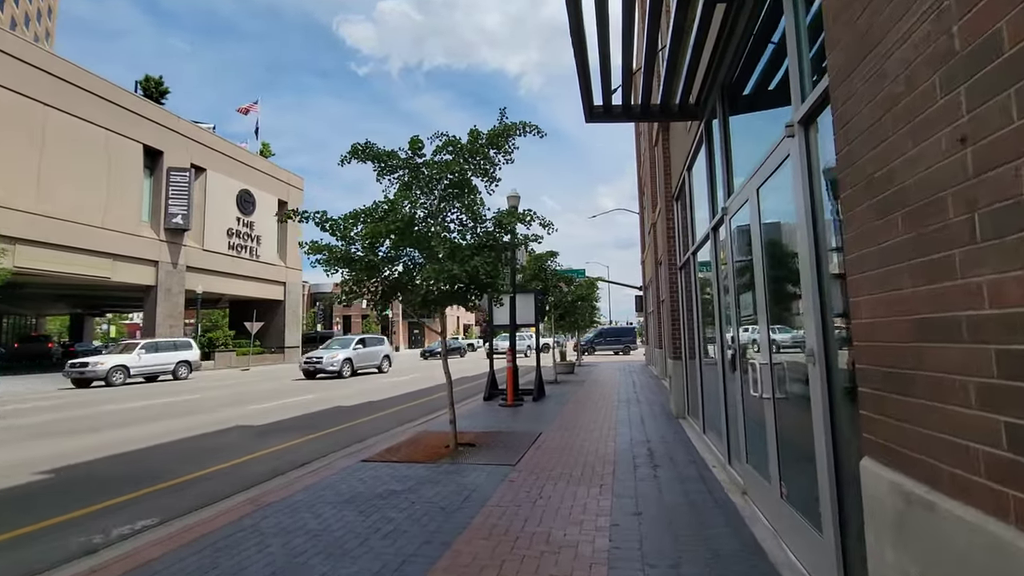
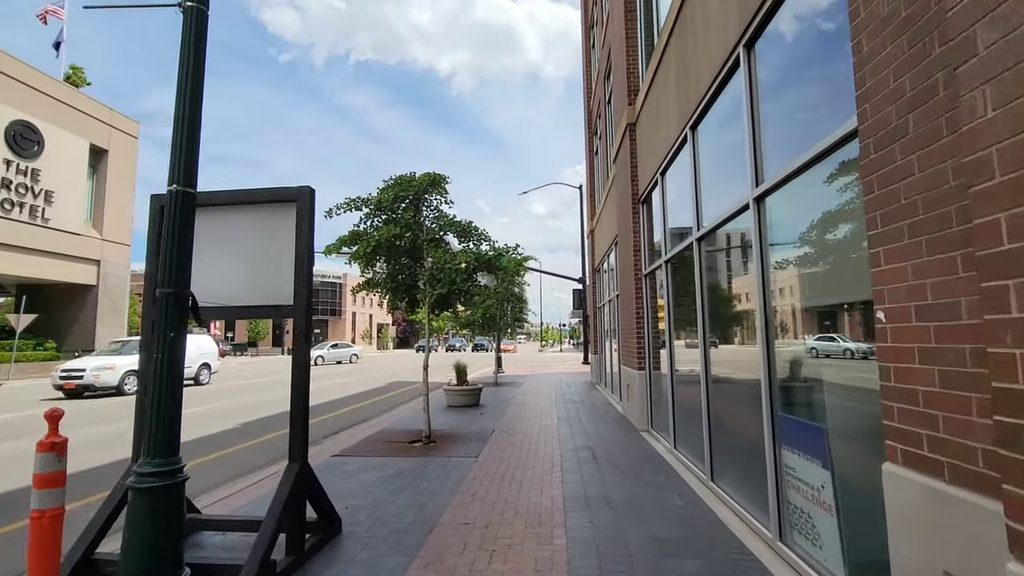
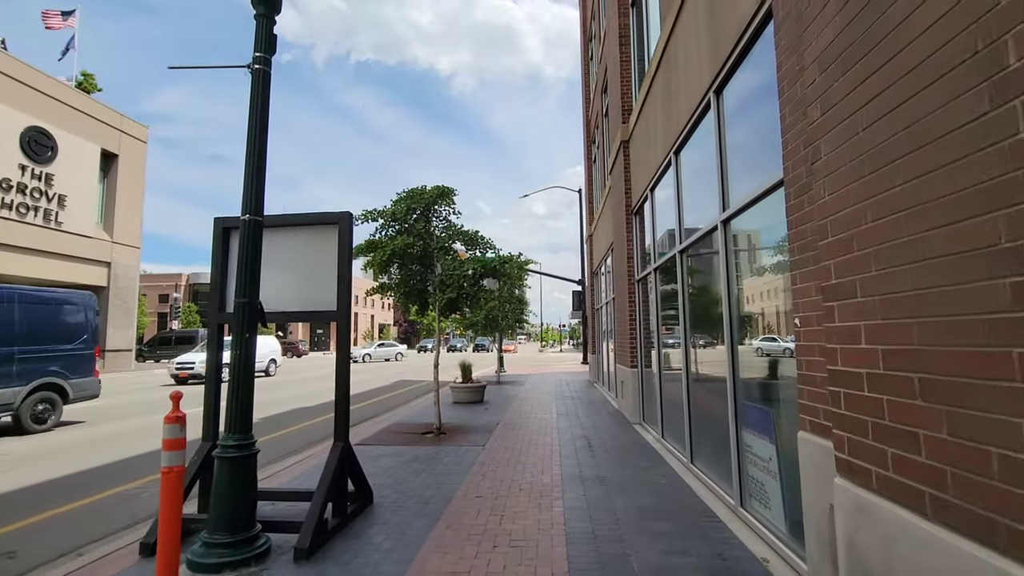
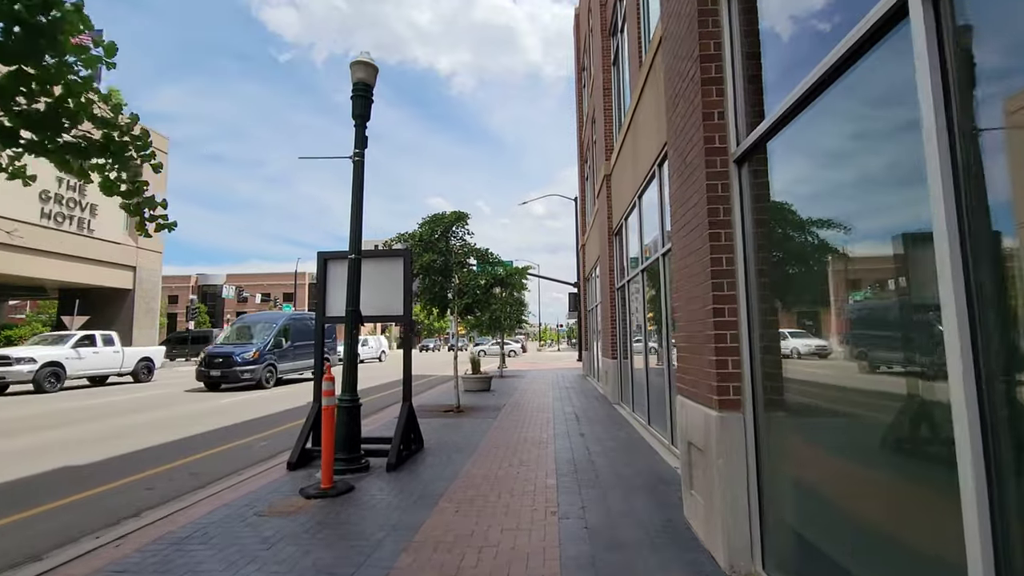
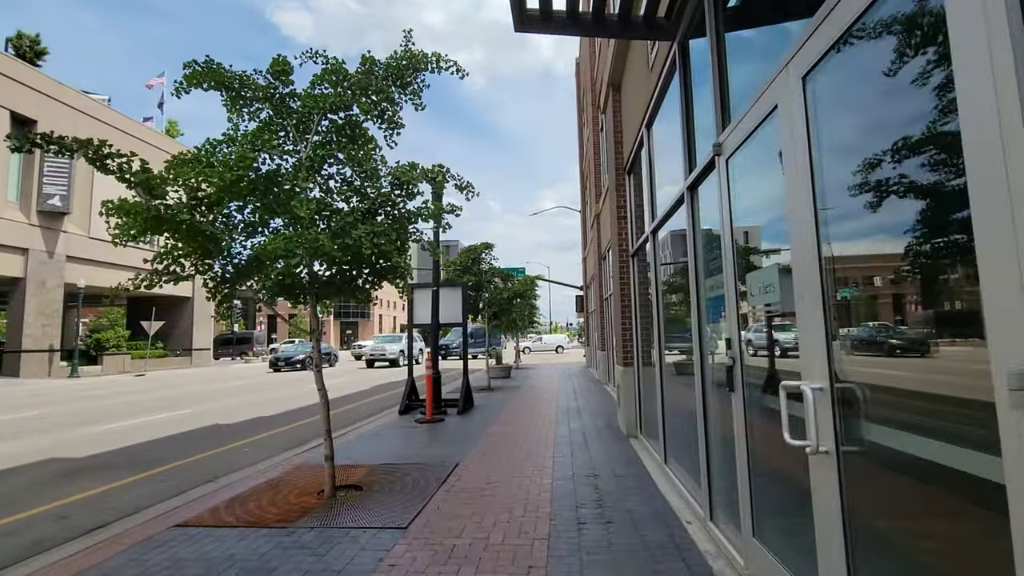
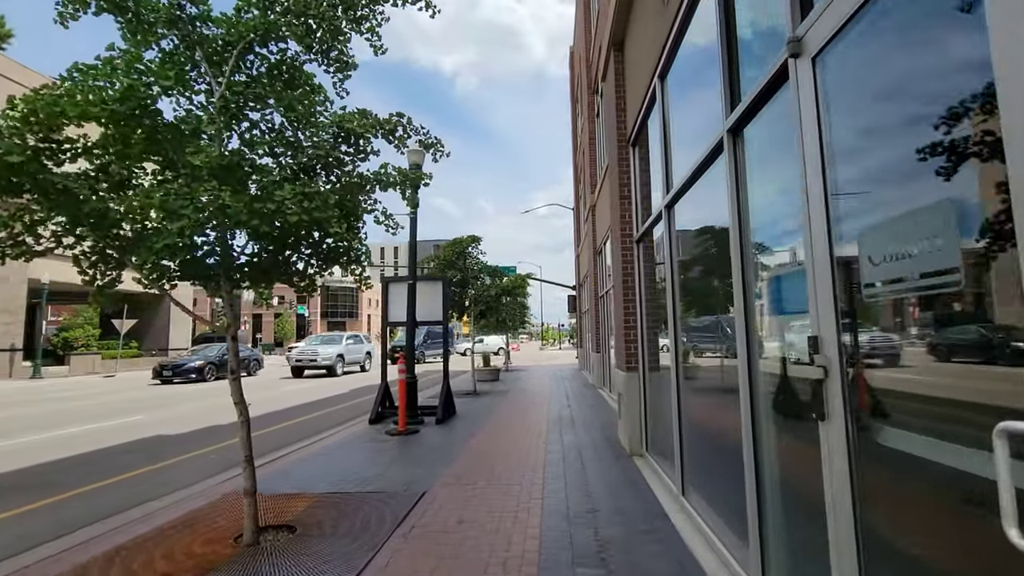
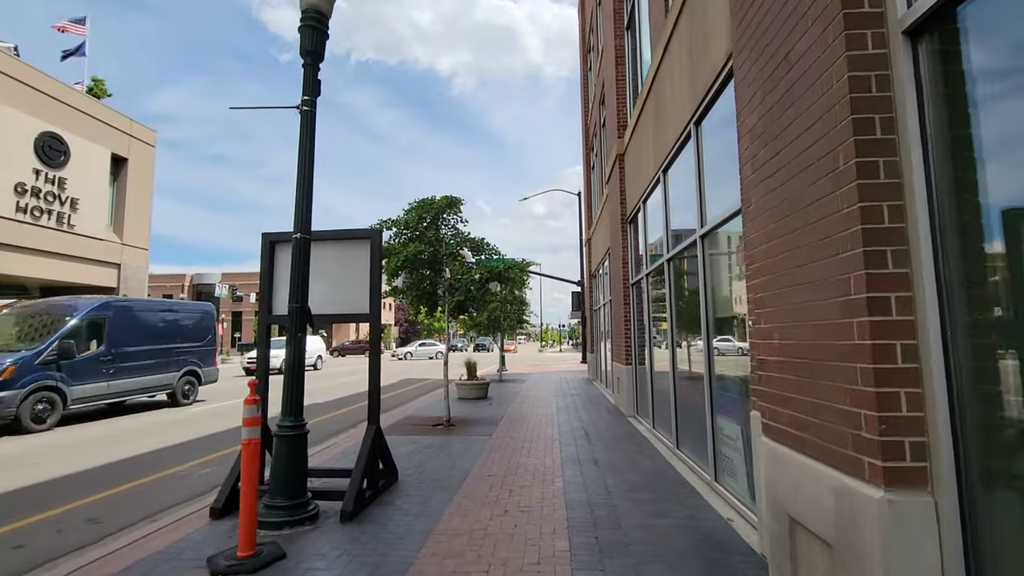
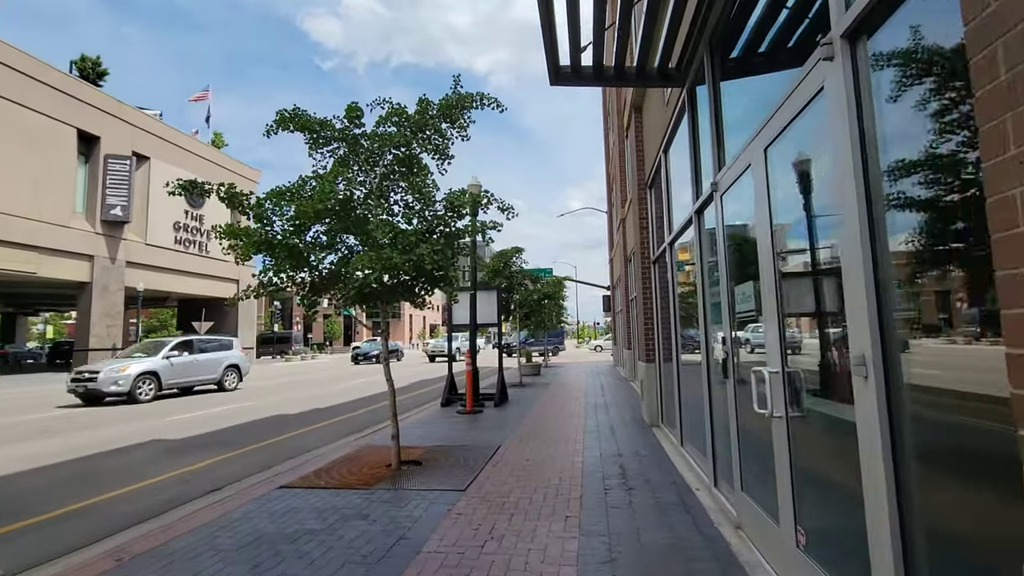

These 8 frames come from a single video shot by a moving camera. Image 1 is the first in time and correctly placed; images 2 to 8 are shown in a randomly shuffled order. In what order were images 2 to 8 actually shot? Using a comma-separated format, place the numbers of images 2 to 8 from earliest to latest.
8, 5, 6, 4, 7, 3, 2
